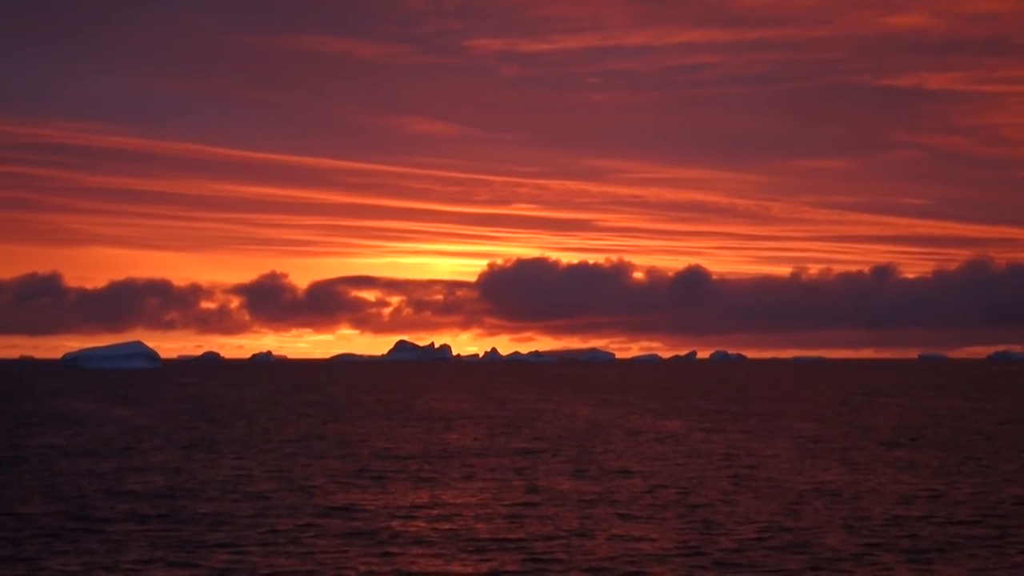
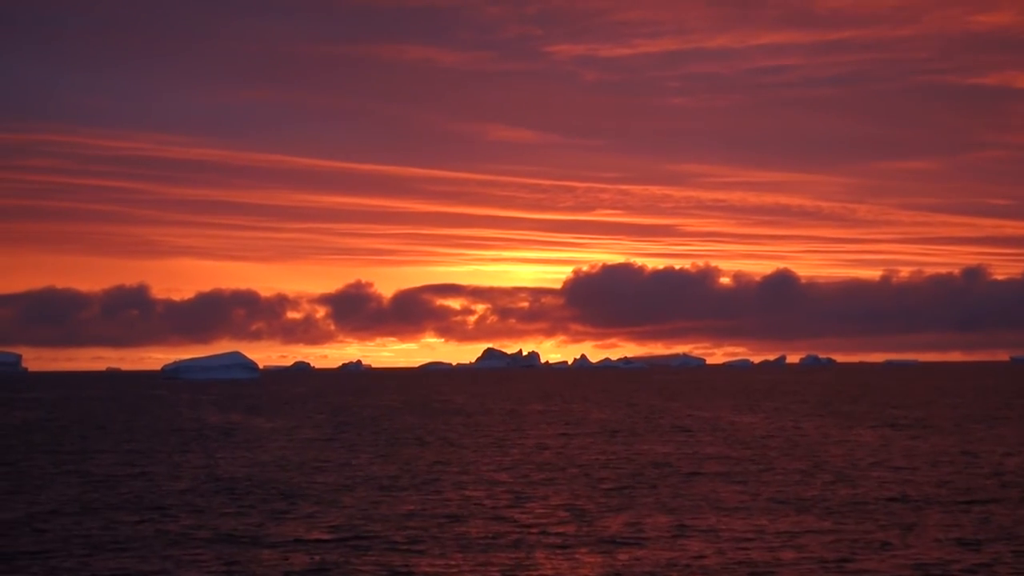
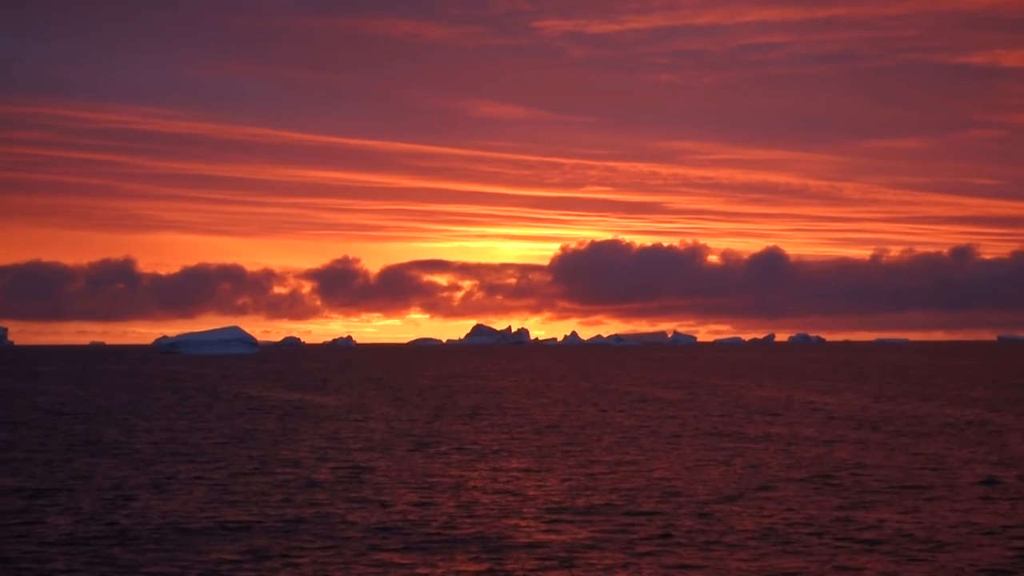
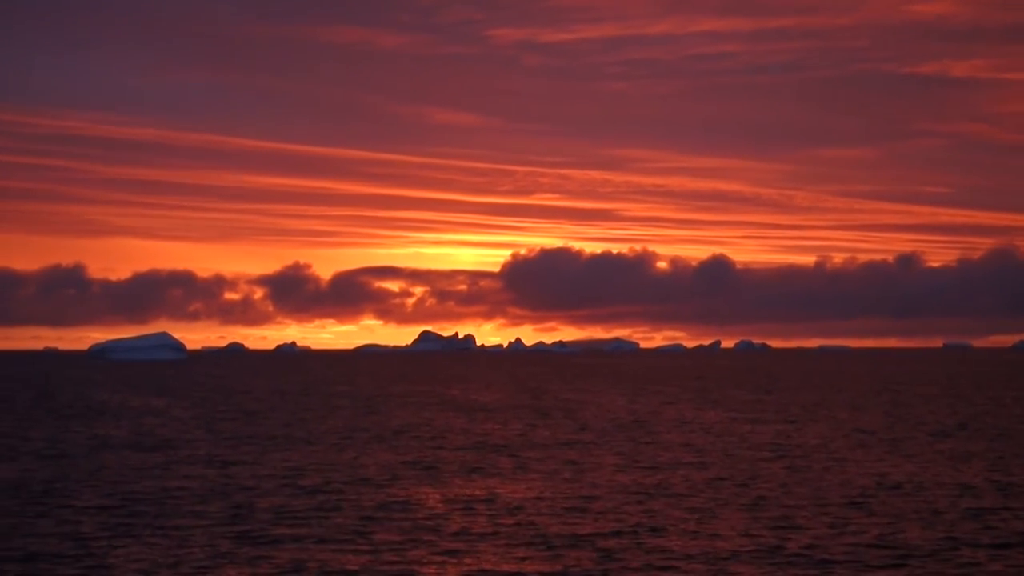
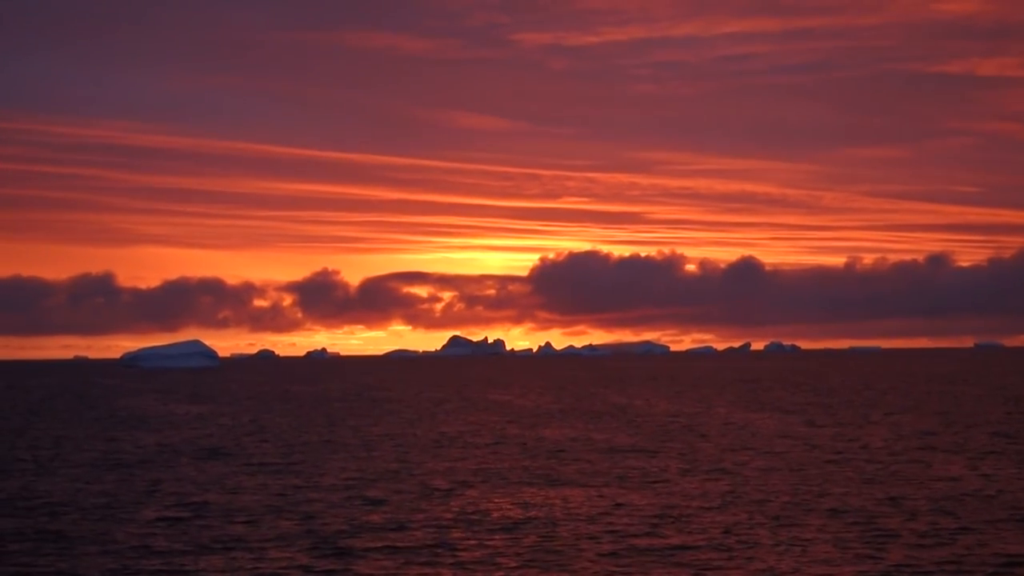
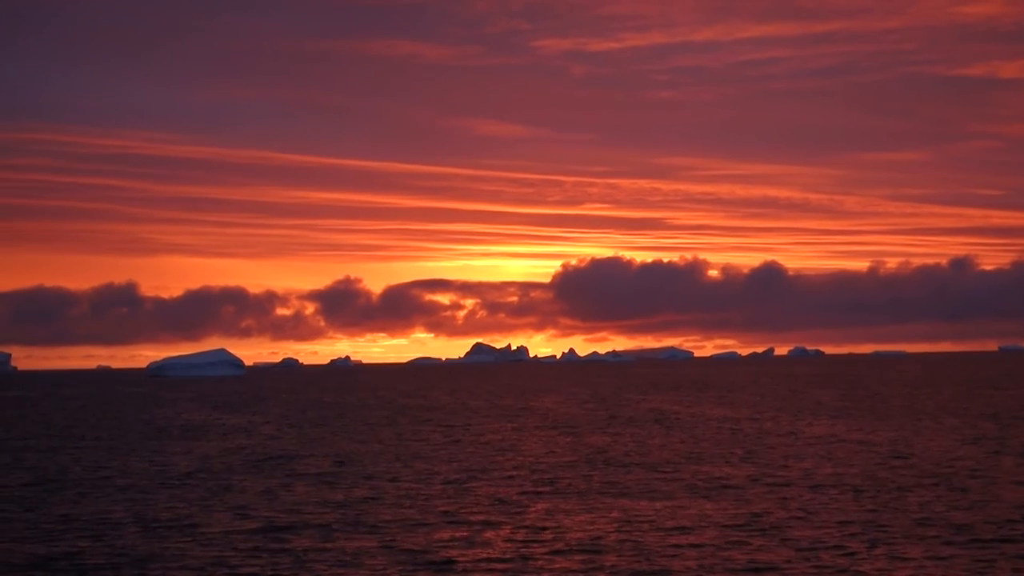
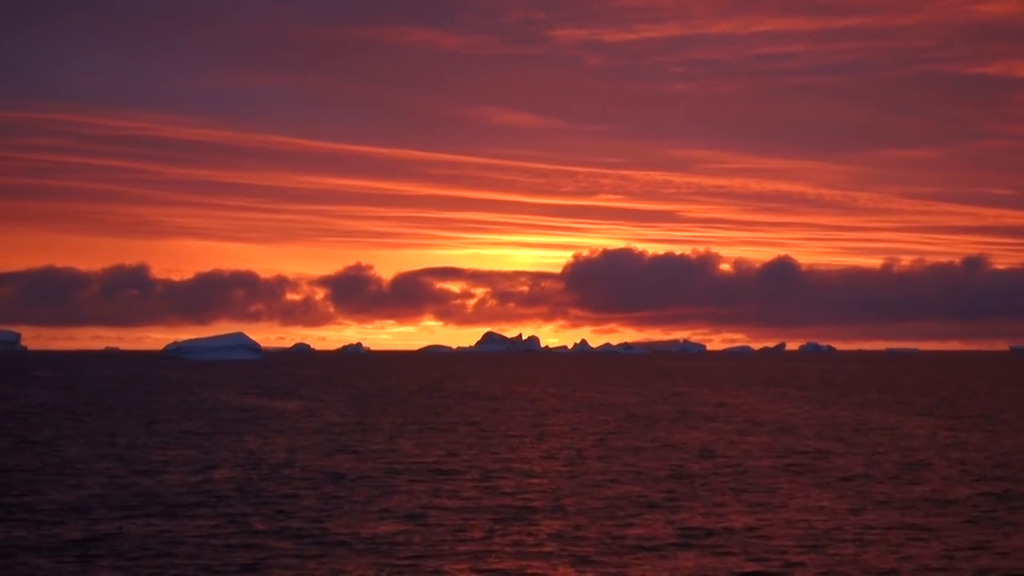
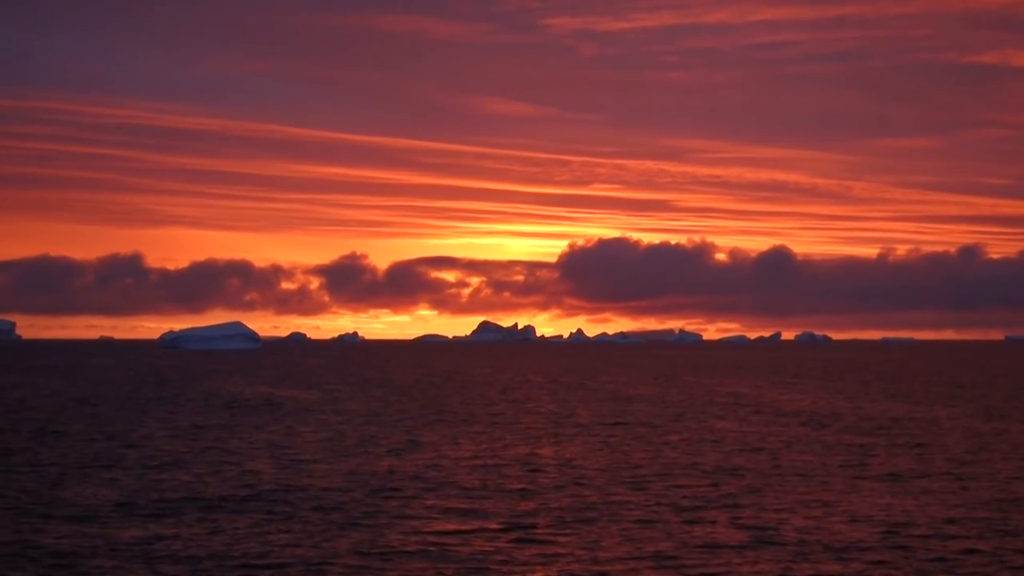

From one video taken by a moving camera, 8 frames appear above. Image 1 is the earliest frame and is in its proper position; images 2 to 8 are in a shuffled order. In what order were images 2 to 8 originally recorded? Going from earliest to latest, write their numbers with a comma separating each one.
4, 5, 6, 2, 7, 8, 3
